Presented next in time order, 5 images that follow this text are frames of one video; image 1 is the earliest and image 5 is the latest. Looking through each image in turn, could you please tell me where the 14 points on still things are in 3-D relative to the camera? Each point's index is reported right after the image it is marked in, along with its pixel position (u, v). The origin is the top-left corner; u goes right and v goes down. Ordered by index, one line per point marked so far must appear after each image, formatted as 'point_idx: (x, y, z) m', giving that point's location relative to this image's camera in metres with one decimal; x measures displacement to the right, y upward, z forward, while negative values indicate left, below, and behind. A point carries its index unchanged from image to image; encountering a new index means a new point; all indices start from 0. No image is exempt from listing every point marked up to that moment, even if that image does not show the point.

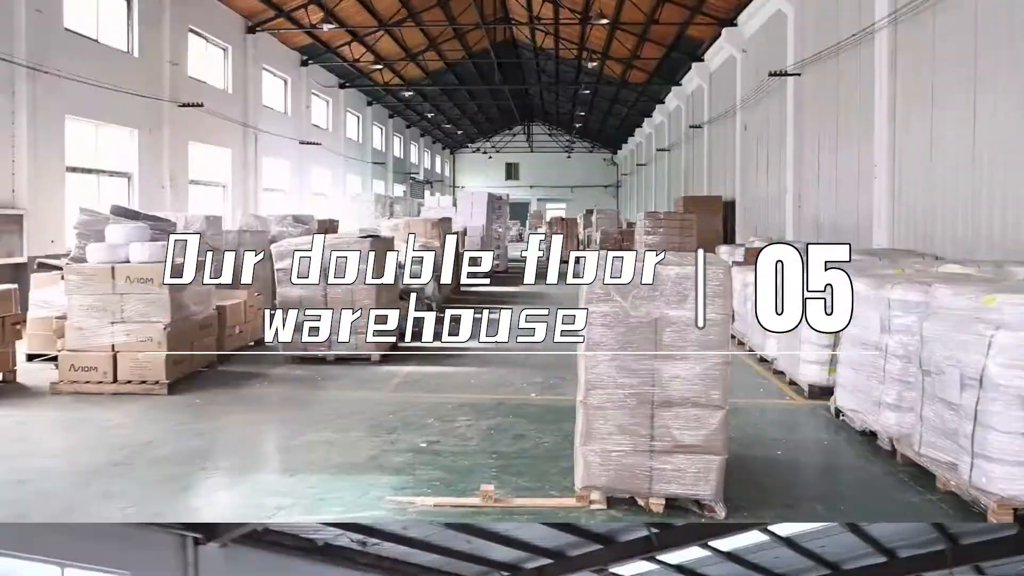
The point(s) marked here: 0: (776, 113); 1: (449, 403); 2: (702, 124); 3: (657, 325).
0: (+4.0, +2.7, +12.3) m
1: (-0.4, -0.7, +5.1) m
2: (+4.2, +3.6, +18.0) m
3: (+0.6, -0.2, +3.3) m
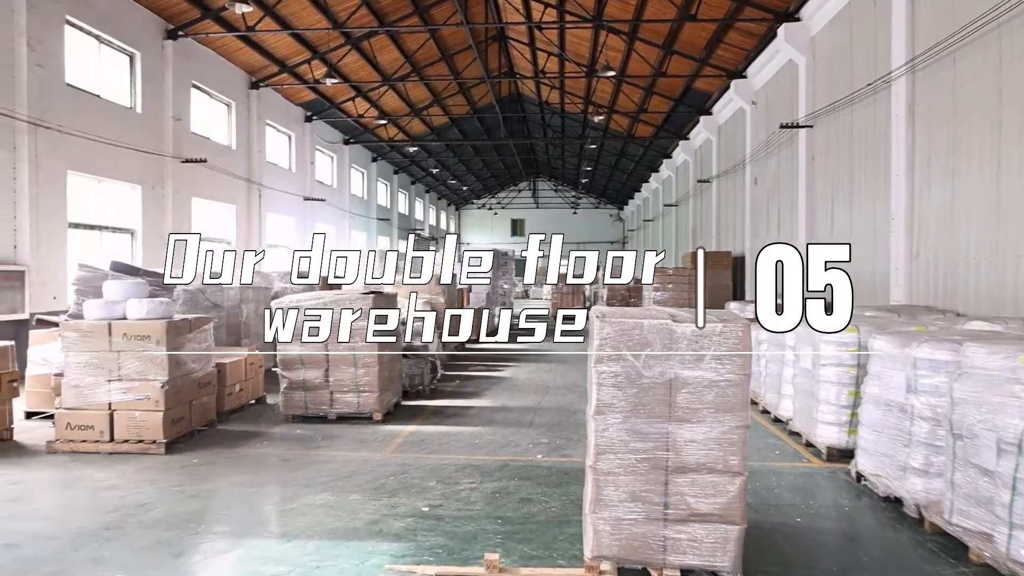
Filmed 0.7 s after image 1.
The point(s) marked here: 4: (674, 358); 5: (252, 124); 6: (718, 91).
0: (+4.1, +1.8, +12.3) m
1: (-0.4, -1.1, +4.9) m
2: (+4.4, +2.4, +18.0) m
3: (+0.6, -0.4, +3.1) m
4: (+0.6, -0.3, +3.1) m
5: (-4.5, +2.8, +14.0) m
6: (+4.0, +3.8, +16.1) m
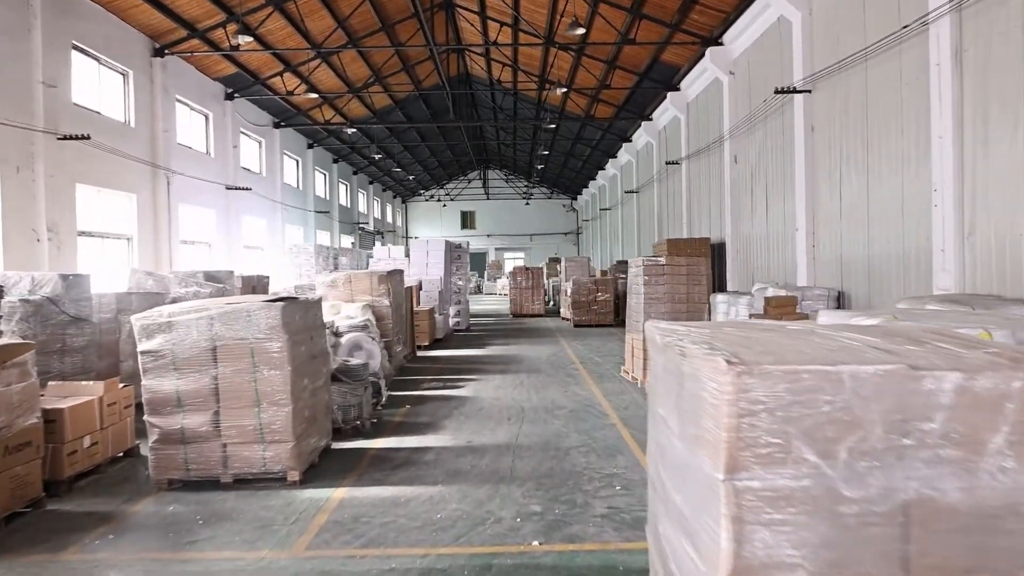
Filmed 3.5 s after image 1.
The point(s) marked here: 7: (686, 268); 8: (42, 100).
0: (+3.5, +2.0, +10.8) m
1: (-0.4, -1.1, +3.1) m
2: (+3.4, +2.6, +16.4) m
3: (+0.6, -0.4, +1.4) m
4: (+0.6, -0.3, +1.3) m
5: (-5.2, +2.8, +11.9) m
6: (+3.1, +4.0, +14.5) m
7: (+1.7, +0.2, +7.8) m
8: (-5.1, +2.0, +8.9) m
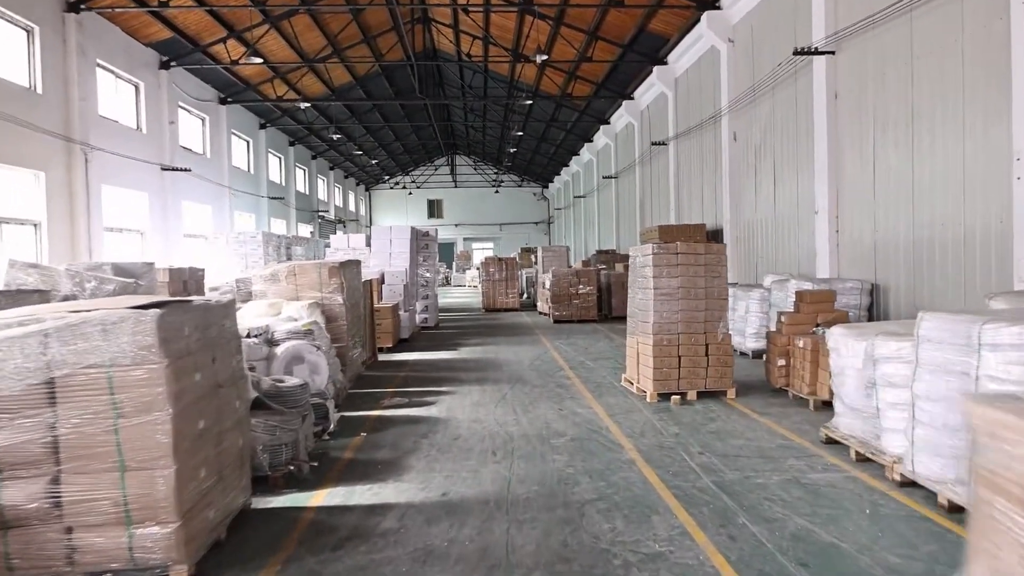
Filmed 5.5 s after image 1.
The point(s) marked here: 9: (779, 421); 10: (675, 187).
0: (+3.2, +2.1, +9.4) m
1: (-0.4, -1.1, +1.7) m
2: (+2.9, +2.7, +15.1) m
3: (+0.8, -0.4, -0.1) m
4: (+0.8, -0.3, -0.1) m
5: (-5.5, +2.8, +10.2) m
6: (+2.7, +4.1, +13.1) m
7: (+1.5, +0.2, +6.4) m
8: (-5.3, +2.1, +7.2) m
9: (+1.8, -0.9, +5.5) m
10: (+2.9, +1.8, +14.6) m
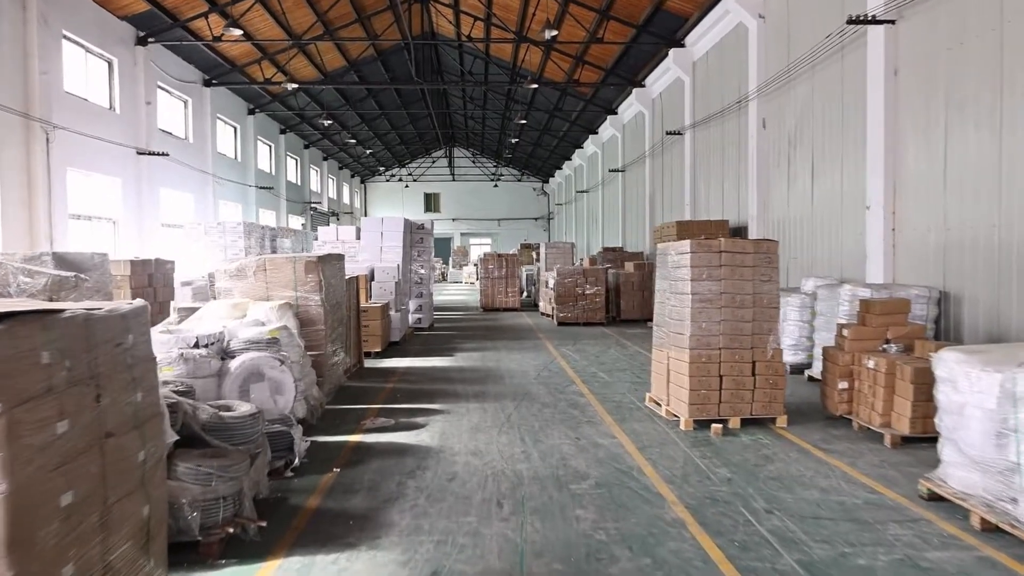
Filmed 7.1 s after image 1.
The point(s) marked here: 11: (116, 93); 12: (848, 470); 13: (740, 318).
0: (+3.3, +2.0, +8.4) m
1: (-0.3, -1.1, +0.6) m
2: (+2.9, +2.7, +14.0) m
3: (+0.8, -0.5, -1.1) m
4: (+0.8, -0.4, -1.1) m
5: (-5.4, +2.9, +9.1) m
6: (+2.8, +4.1, +12.0) m
7: (+1.6, +0.2, +5.3) m
8: (-5.2, +2.1, +6.1) m
9: (+1.9, -1.0, +4.5) m
10: (+3.0, +1.8, +13.6) m
11: (-5.6, +2.8, +11.5) m
12: (+1.8, -1.0, +4.3) m
13: (+1.5, -0.2, +5.3) m
